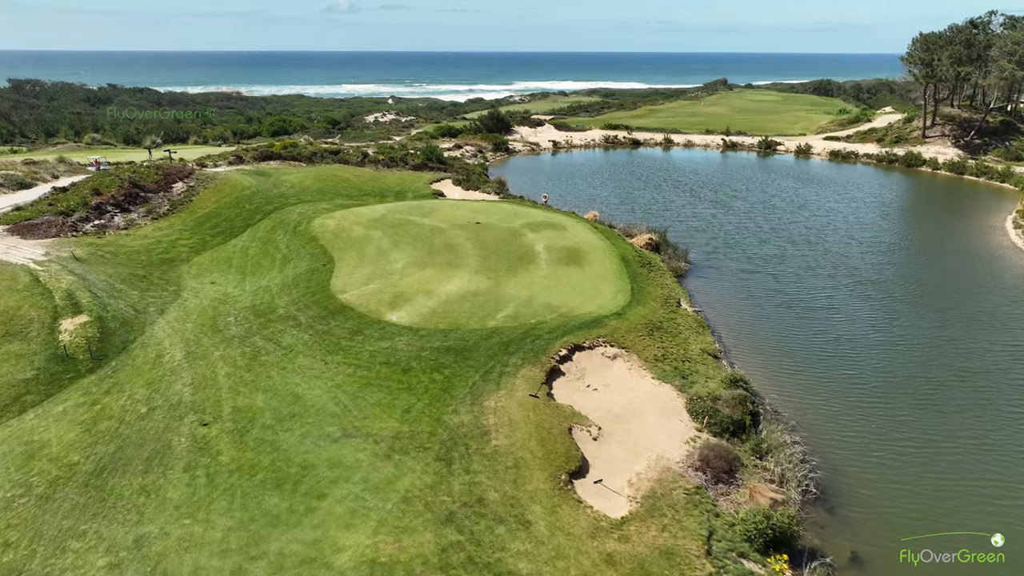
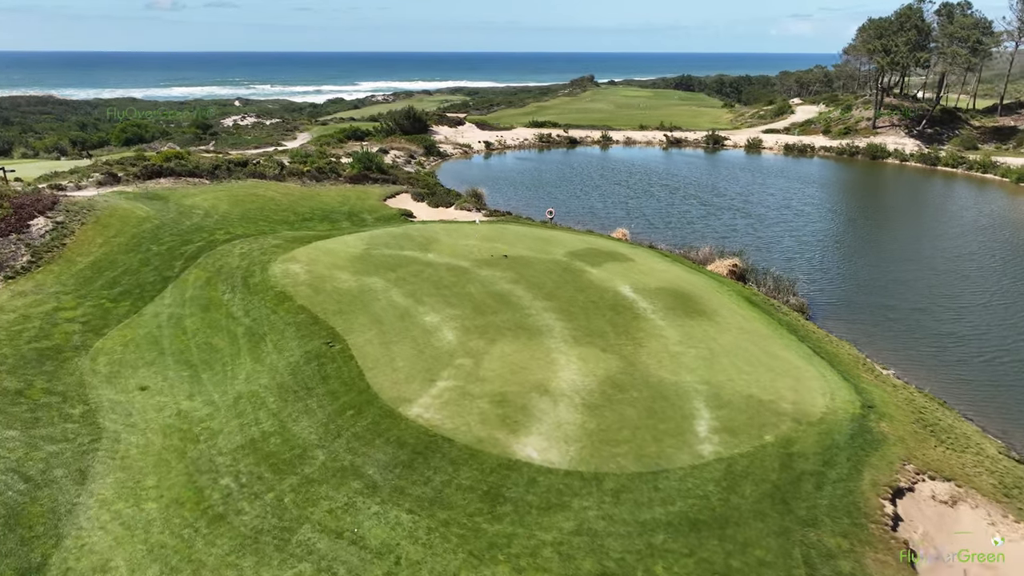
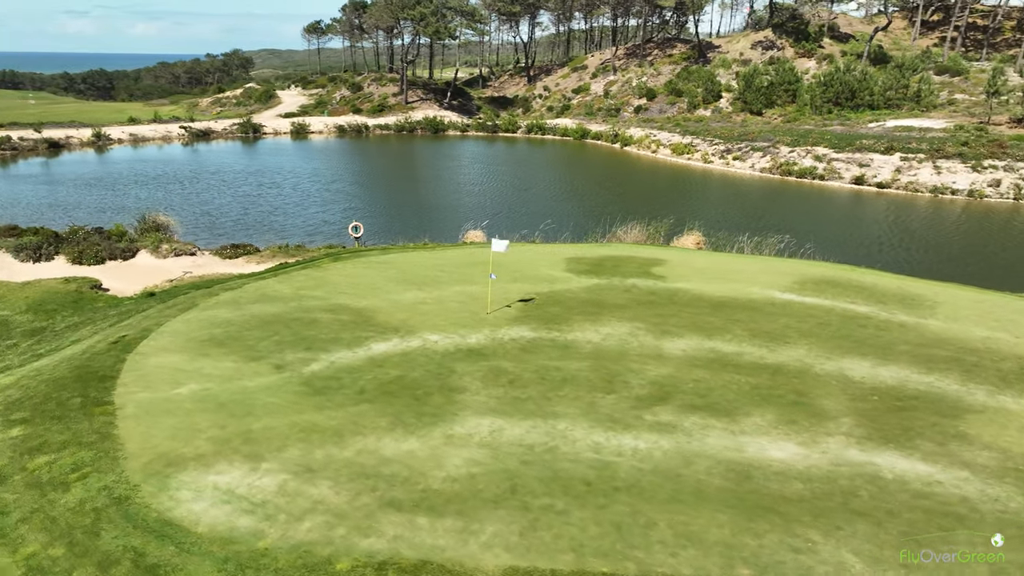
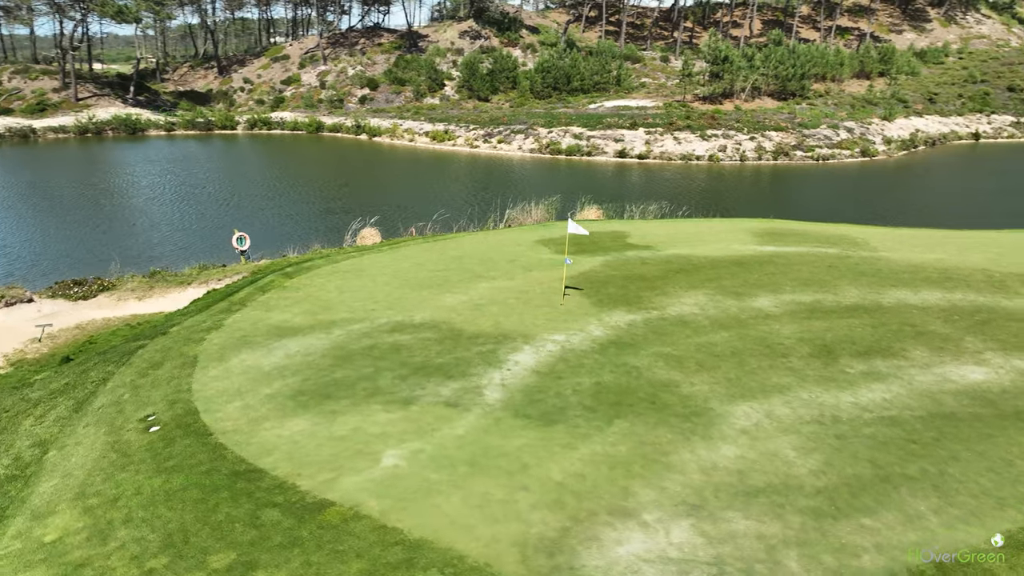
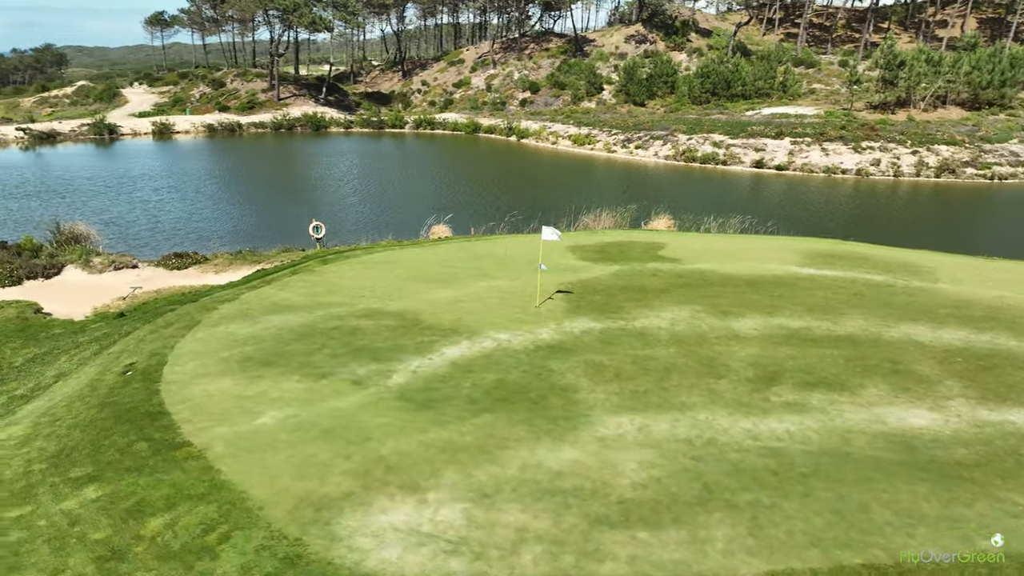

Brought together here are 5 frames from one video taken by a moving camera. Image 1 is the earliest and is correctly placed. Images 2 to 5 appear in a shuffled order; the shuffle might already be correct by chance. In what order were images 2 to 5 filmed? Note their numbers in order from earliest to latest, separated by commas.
2, 3, 5, 4
